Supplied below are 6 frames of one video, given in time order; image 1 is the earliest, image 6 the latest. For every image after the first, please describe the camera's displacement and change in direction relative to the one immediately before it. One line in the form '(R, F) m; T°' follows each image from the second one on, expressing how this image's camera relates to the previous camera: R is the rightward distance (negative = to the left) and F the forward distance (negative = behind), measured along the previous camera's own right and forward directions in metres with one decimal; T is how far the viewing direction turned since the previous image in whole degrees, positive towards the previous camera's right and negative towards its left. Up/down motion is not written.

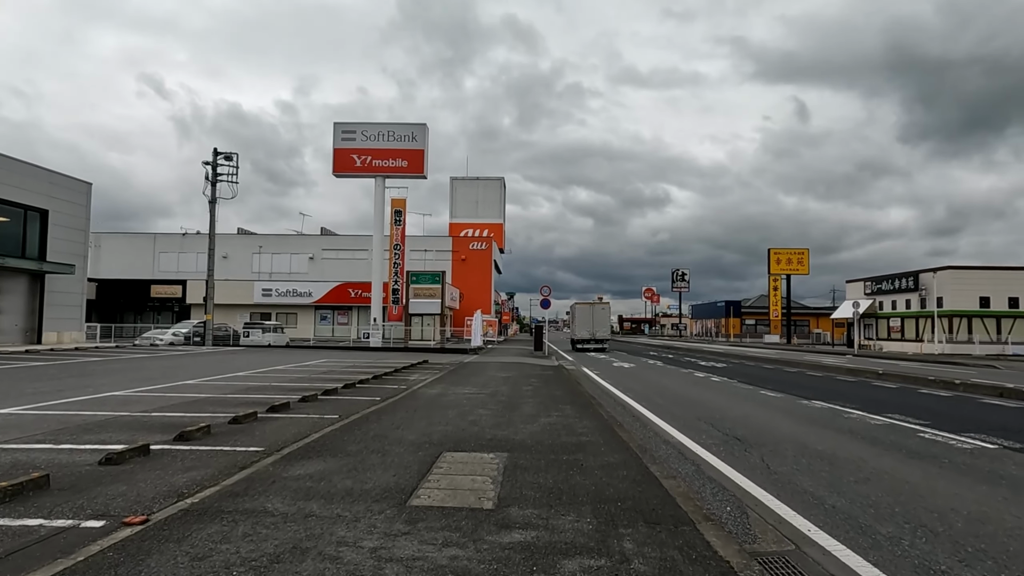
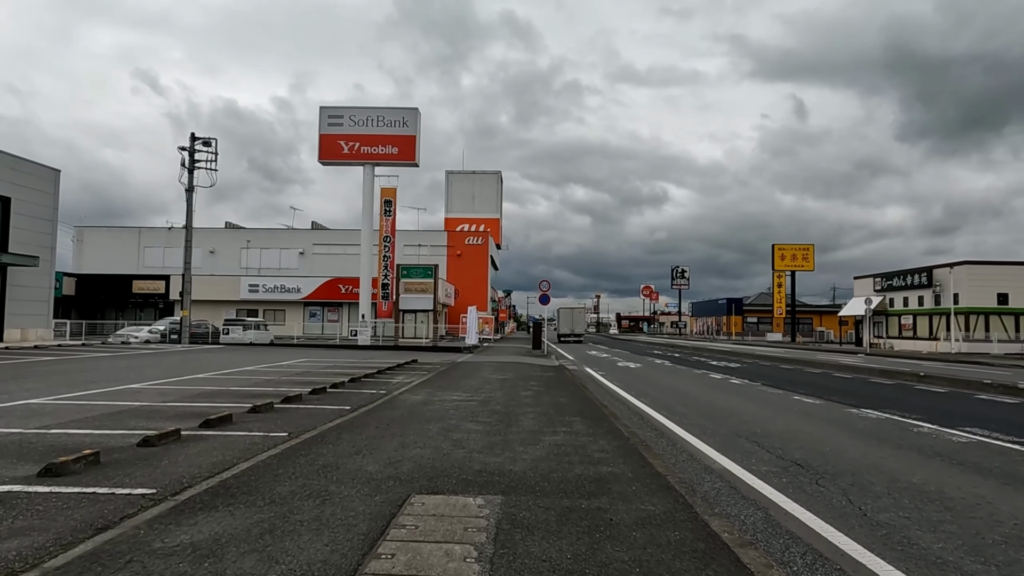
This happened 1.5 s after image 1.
(0.0, +2.3) m; 0°
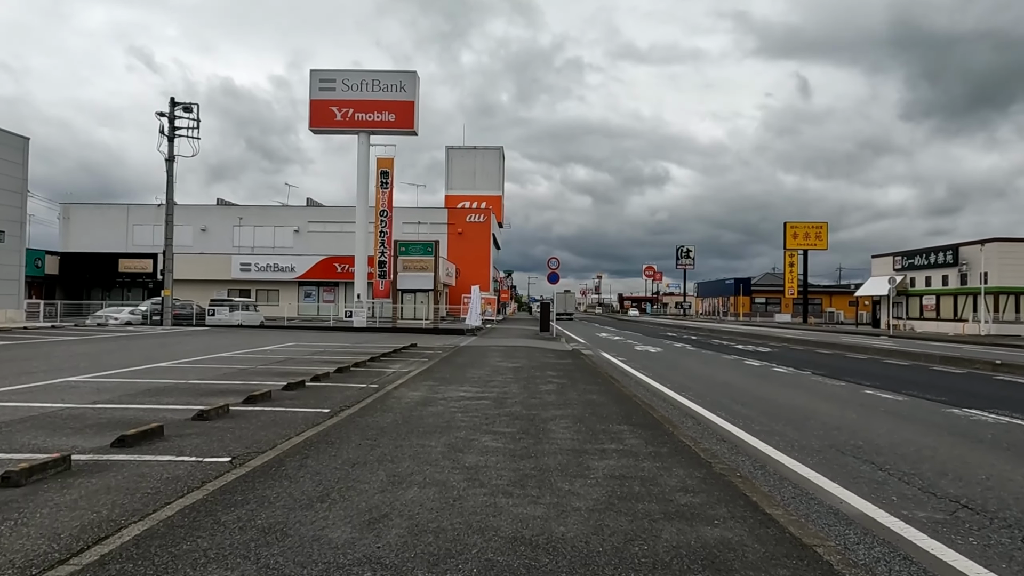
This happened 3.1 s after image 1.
(-0.3, +2.5) m; 0°
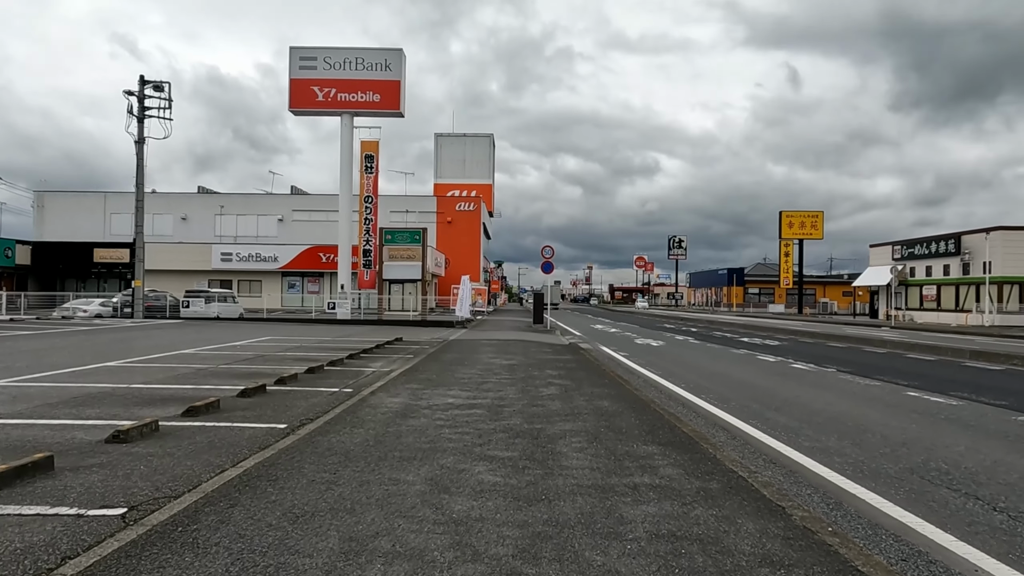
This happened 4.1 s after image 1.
(-0.1, +1.6) m; +1°
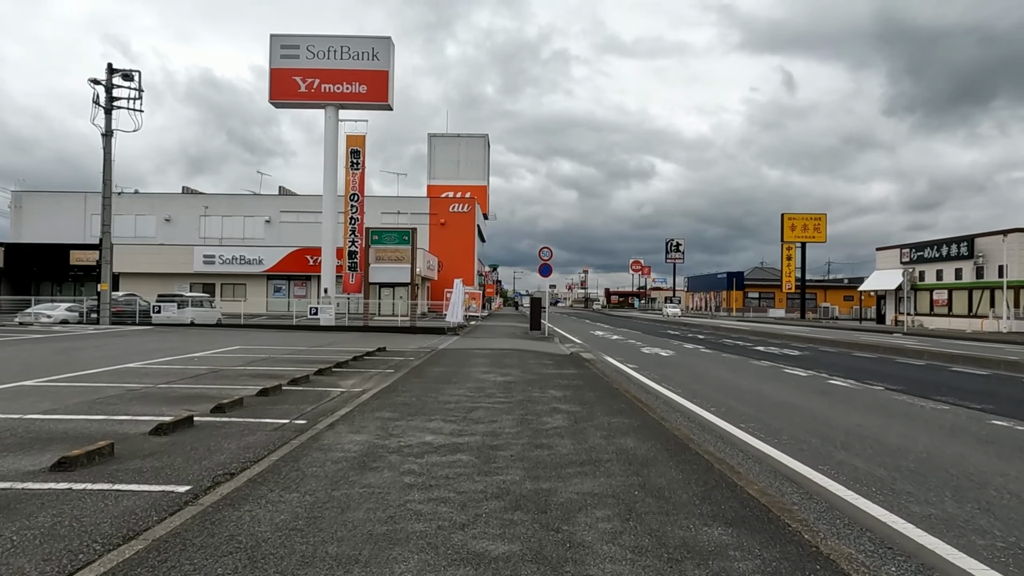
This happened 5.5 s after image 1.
(0.0, +2.1) m; 0°
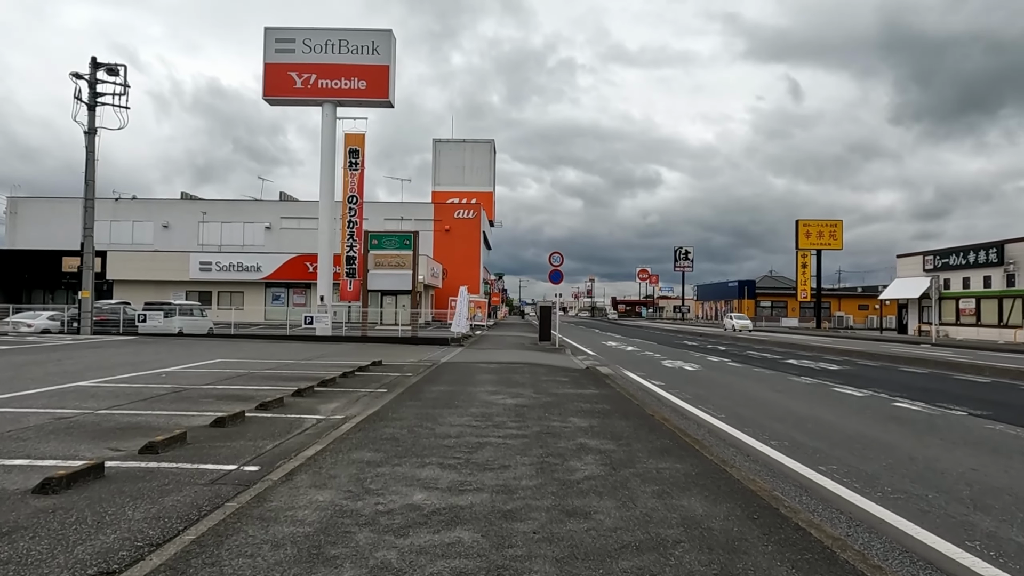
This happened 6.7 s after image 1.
(-0.1, +1.9) m; 0°
